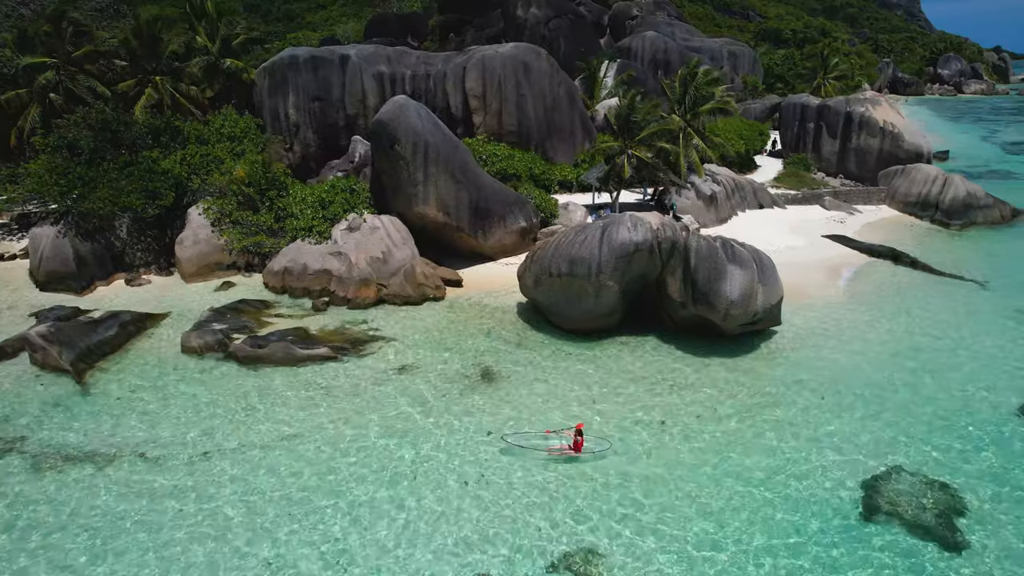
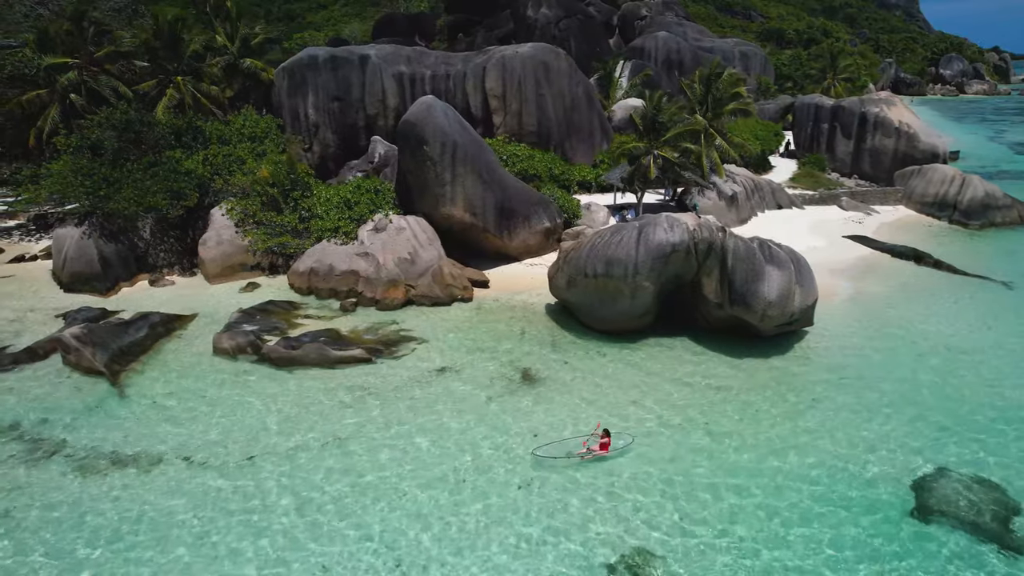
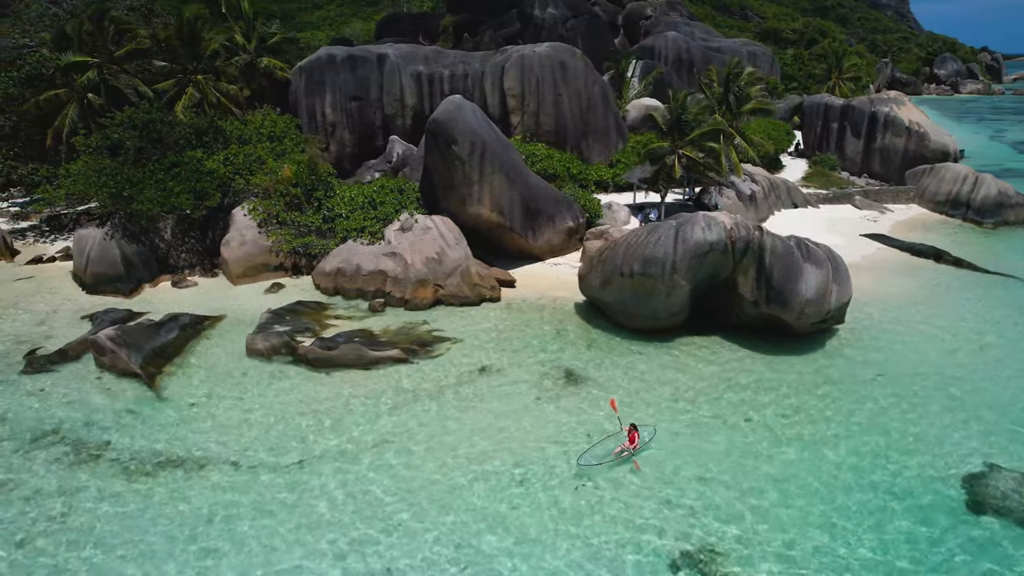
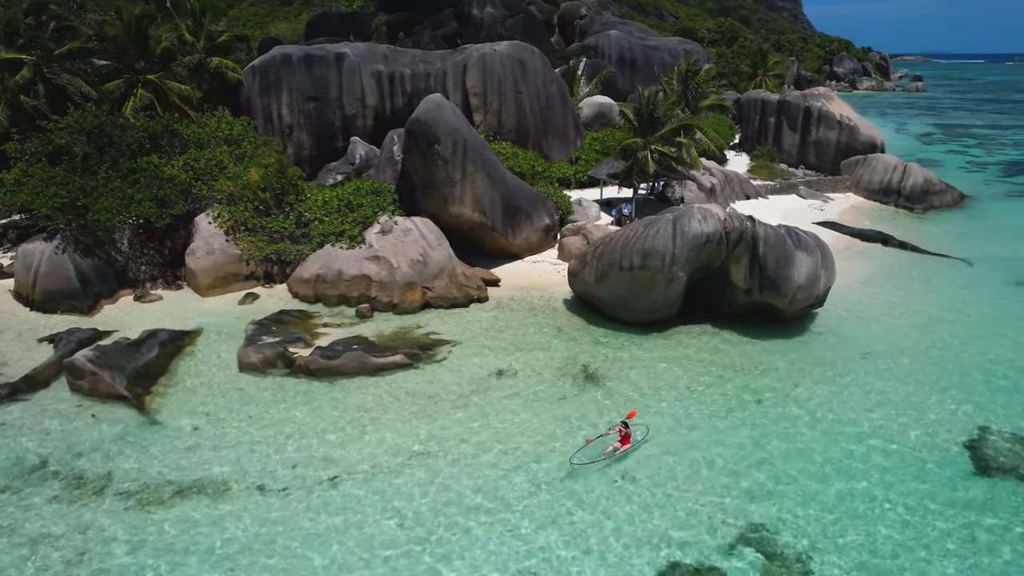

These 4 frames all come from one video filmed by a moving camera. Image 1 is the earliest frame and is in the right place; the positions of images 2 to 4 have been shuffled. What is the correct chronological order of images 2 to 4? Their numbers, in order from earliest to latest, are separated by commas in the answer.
2, 3, 4
